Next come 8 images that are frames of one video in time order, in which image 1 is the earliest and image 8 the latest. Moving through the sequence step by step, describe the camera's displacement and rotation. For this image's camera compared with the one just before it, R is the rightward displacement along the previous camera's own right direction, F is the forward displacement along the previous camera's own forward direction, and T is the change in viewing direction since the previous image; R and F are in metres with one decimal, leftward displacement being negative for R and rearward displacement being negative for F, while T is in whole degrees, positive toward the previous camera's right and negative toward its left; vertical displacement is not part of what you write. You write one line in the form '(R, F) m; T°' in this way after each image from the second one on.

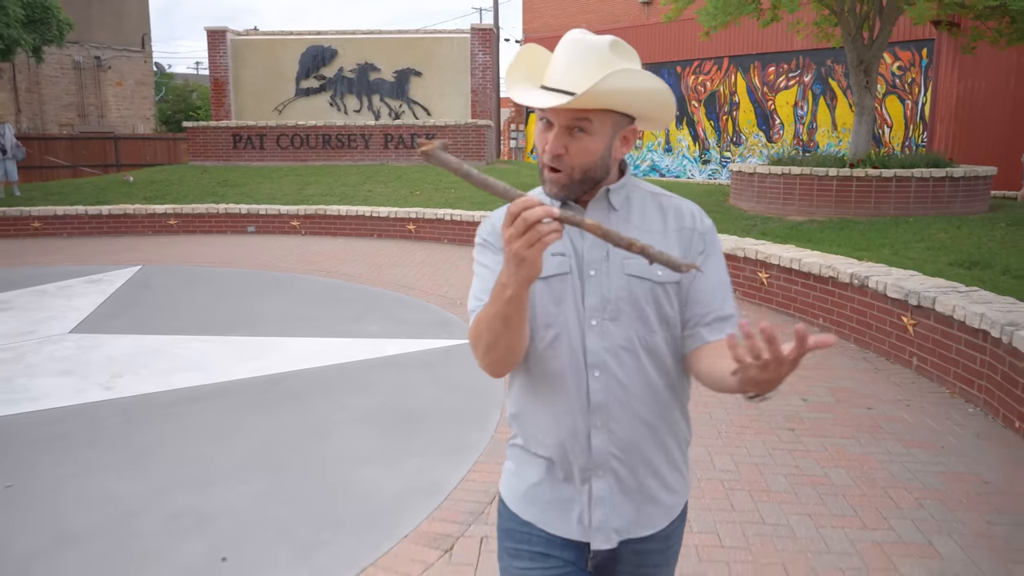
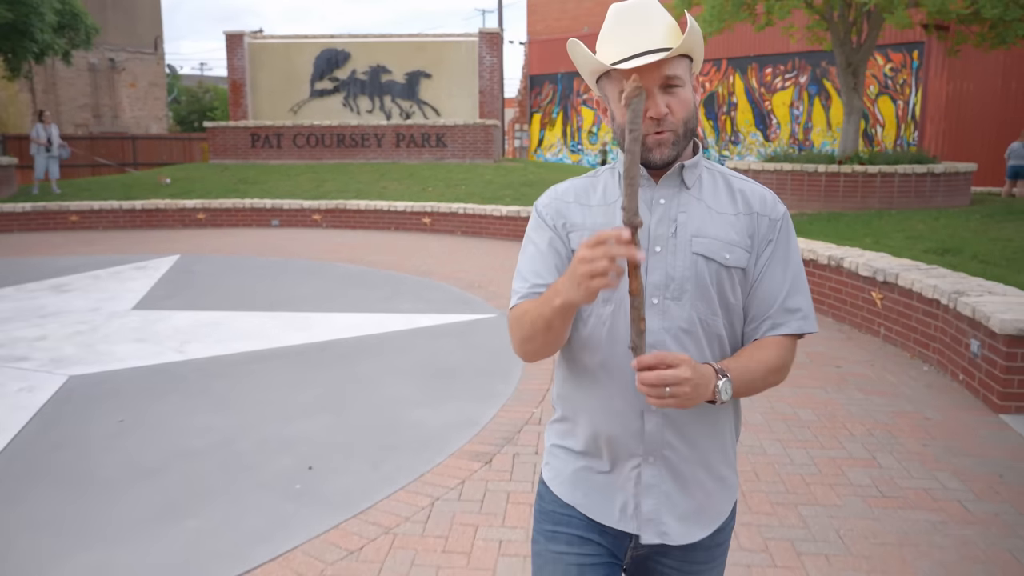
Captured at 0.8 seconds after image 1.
(-0.2, -0.9) m; 0°
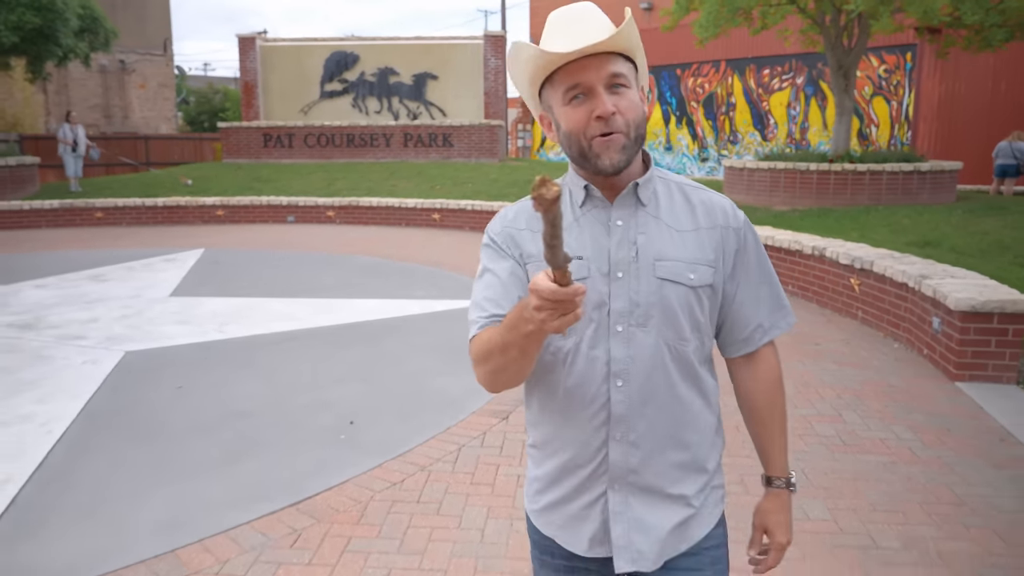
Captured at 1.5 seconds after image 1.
(-0.1, -0.7) m; 0°
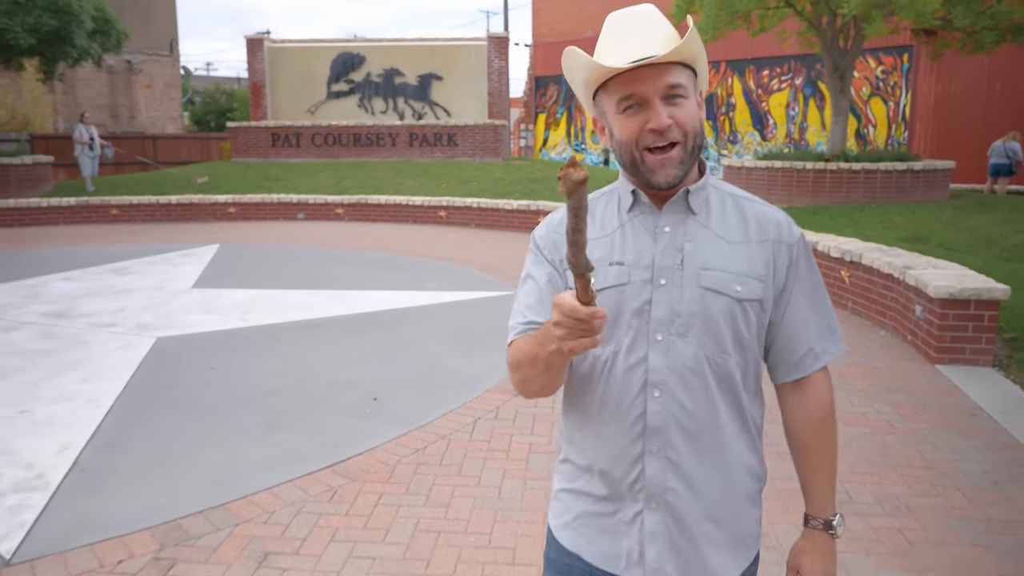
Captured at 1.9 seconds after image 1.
(-0.1, -0.4) m; 0°
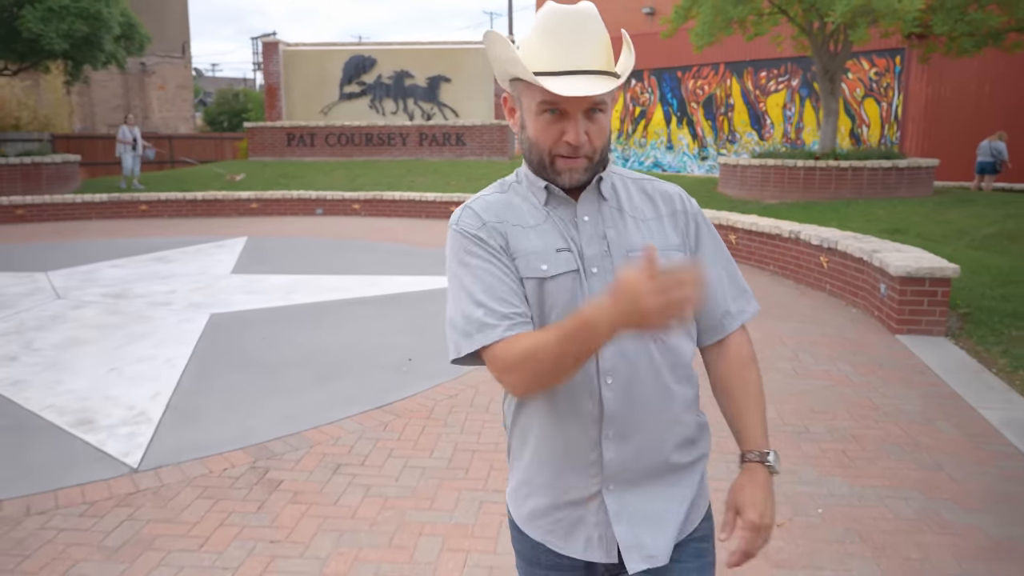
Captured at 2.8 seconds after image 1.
(-0.1, -0.9) m; 0°
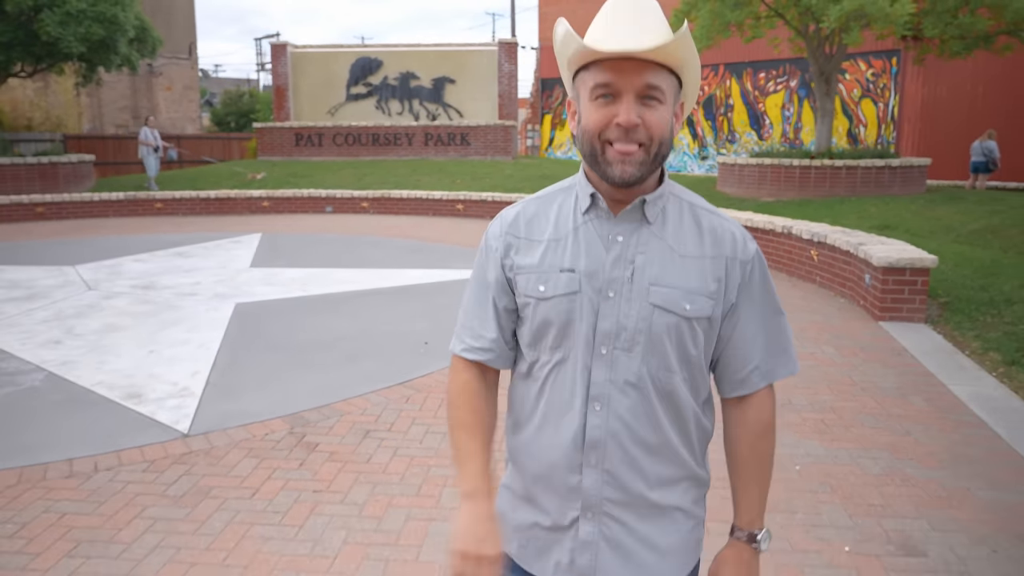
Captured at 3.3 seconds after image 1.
(-0.1, -0.5) m; 0°
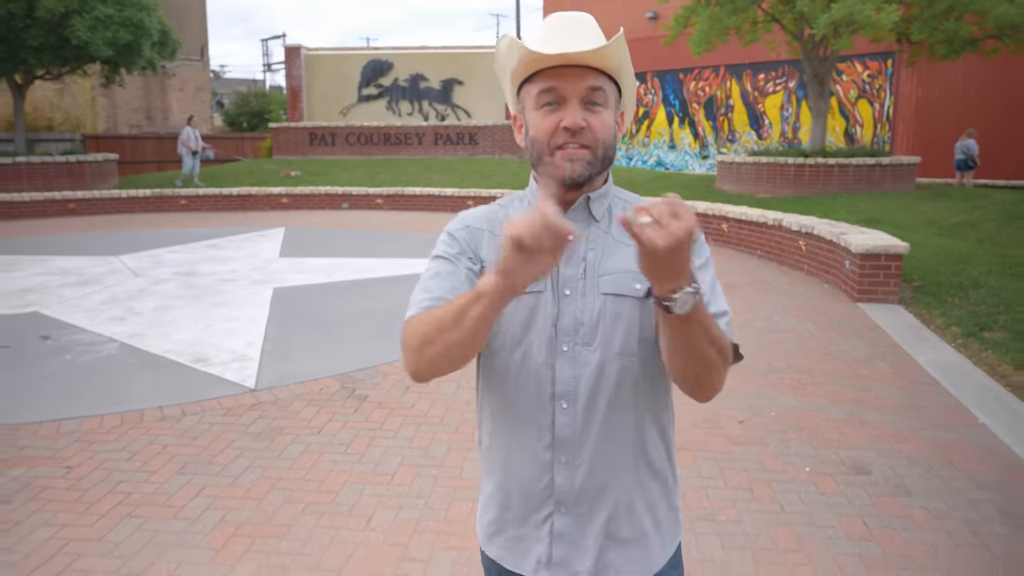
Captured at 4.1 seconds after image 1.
(-0.1, -0.8) m; 0°
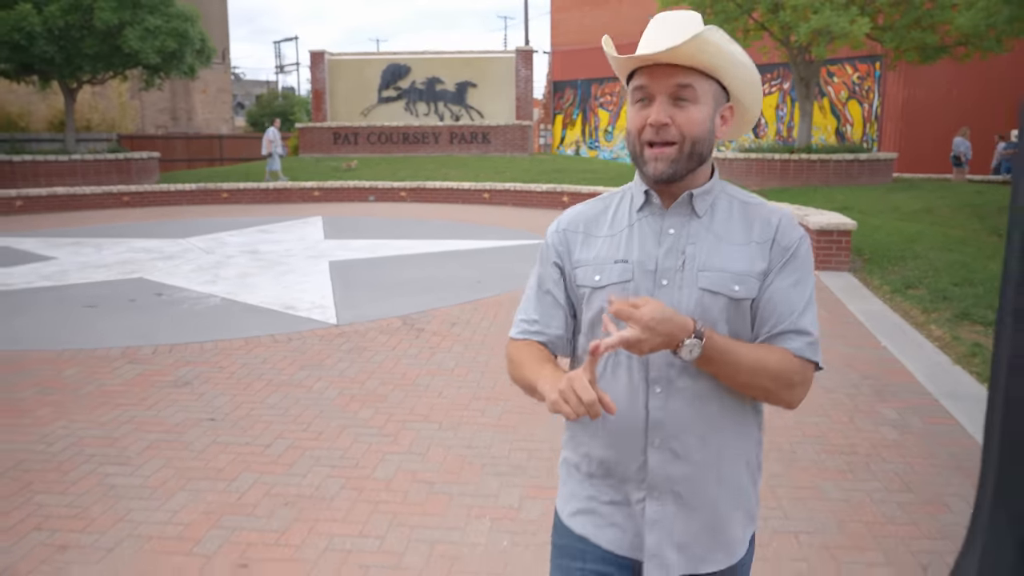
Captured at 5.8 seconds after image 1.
(-0.2, -1.8) m; 0°
